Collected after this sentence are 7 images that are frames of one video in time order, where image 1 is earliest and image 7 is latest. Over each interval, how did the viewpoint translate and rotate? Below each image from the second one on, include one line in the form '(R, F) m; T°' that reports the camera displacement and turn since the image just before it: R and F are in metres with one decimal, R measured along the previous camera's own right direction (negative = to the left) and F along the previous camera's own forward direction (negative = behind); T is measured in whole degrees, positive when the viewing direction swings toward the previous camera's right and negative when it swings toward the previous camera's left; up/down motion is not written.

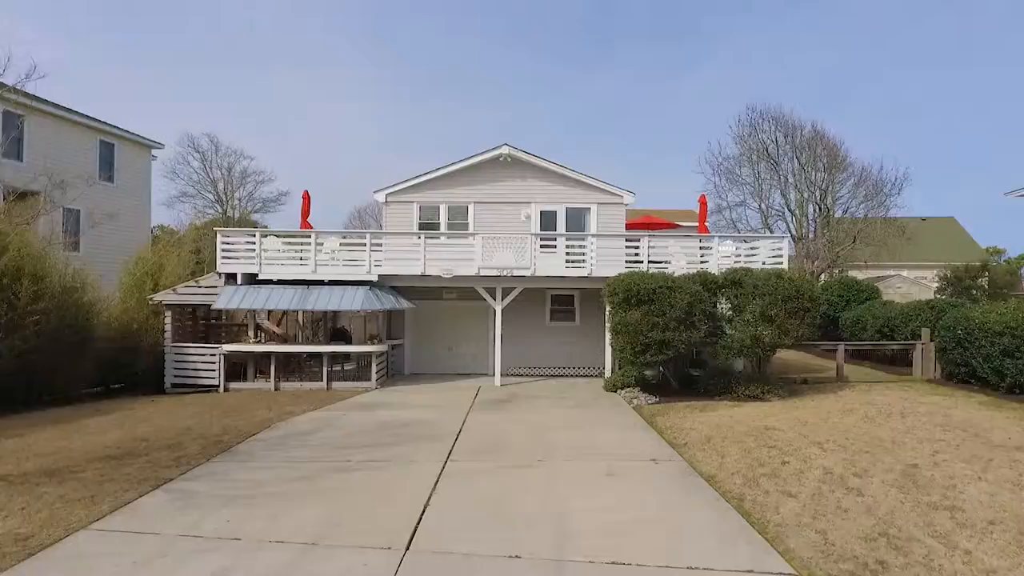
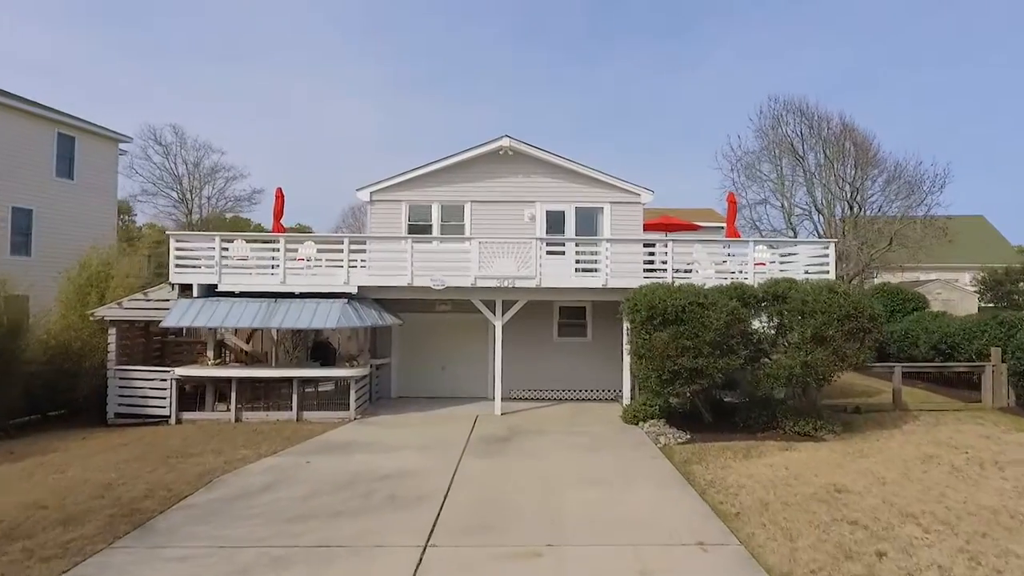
(0.0, +2.4) m; 0°
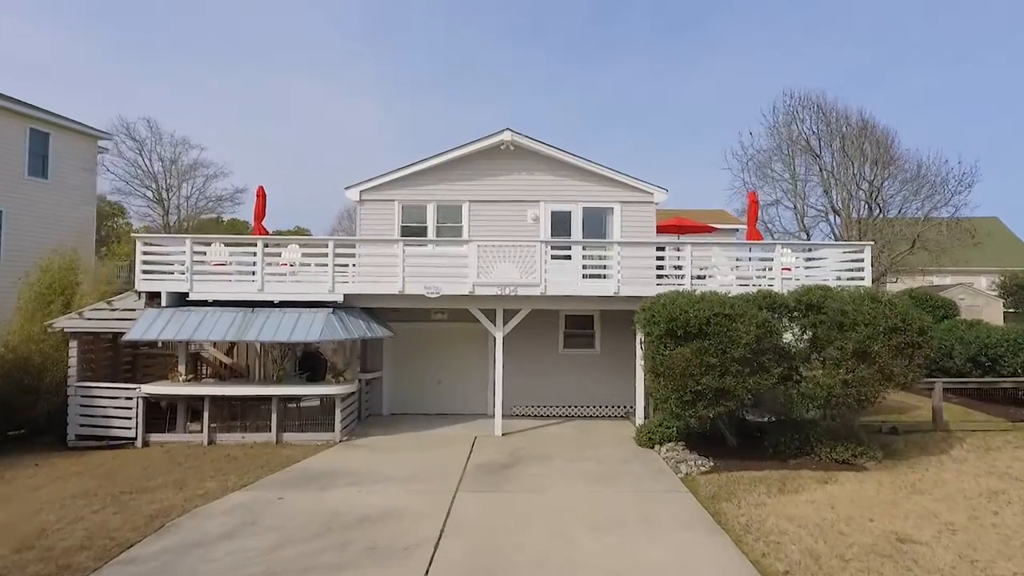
(0.0, +1.4) m; 0°
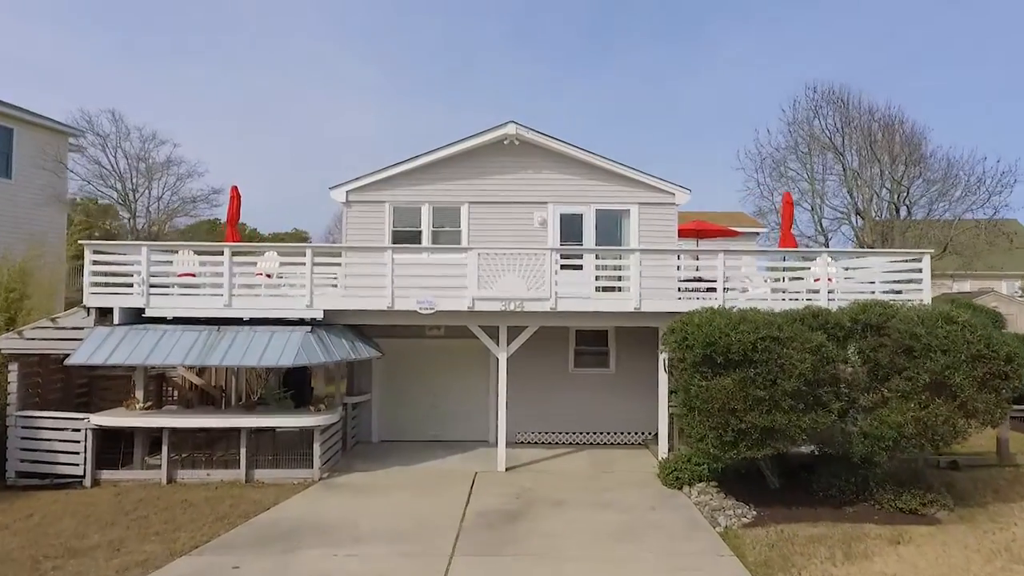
(0.0, +1.7) m; 0°
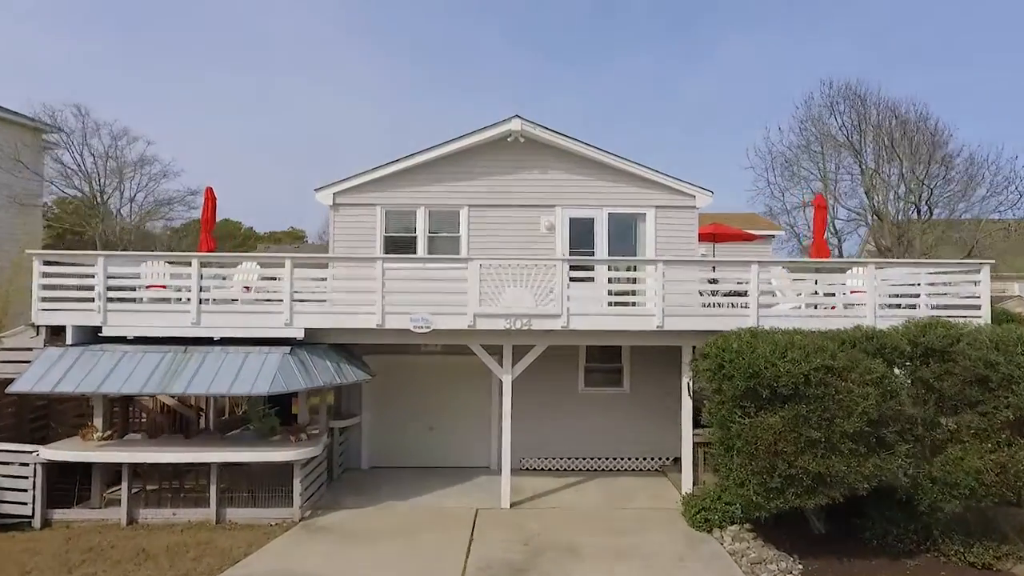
(-0.1, +1.3) m; 0°
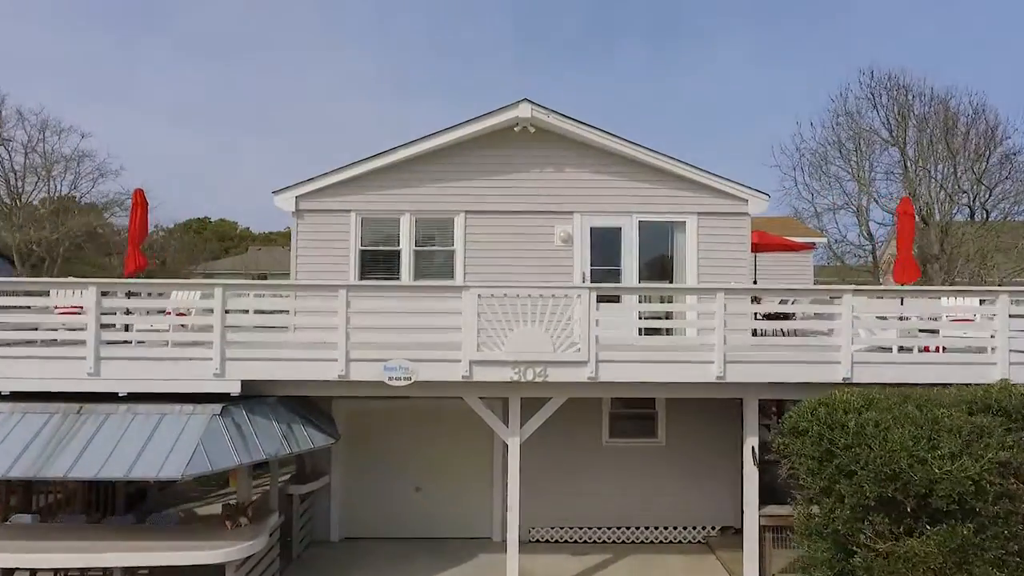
(0.0, +2.5) m; 0°
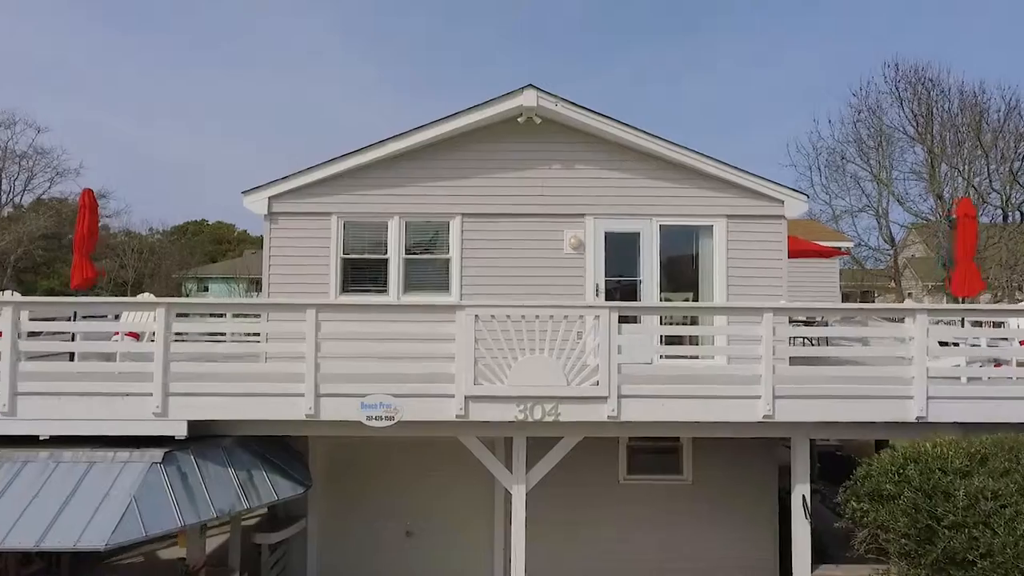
(0.0, +1.3) m; 0°
